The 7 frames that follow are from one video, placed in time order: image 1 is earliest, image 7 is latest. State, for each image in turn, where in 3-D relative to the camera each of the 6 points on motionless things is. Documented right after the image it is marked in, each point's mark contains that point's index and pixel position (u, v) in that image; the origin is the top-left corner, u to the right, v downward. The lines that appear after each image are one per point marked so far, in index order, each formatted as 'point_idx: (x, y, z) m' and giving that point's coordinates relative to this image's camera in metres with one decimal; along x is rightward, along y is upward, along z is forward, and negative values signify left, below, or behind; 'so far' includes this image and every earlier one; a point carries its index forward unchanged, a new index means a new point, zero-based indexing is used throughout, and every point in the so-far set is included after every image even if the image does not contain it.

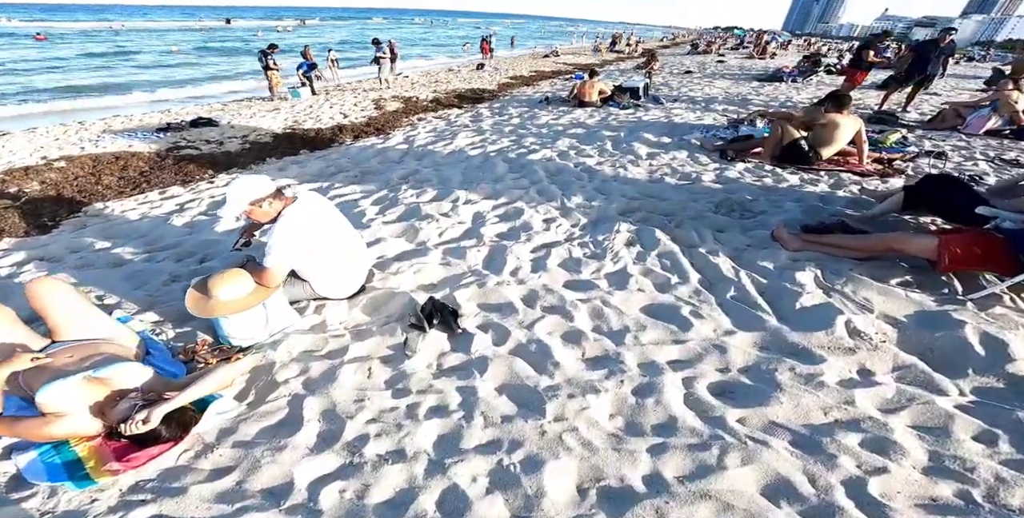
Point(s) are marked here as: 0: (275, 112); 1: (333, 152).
0: (-4.7, +3.0, +8.7) m
1: (-2.6, +1.6, +6.4) m
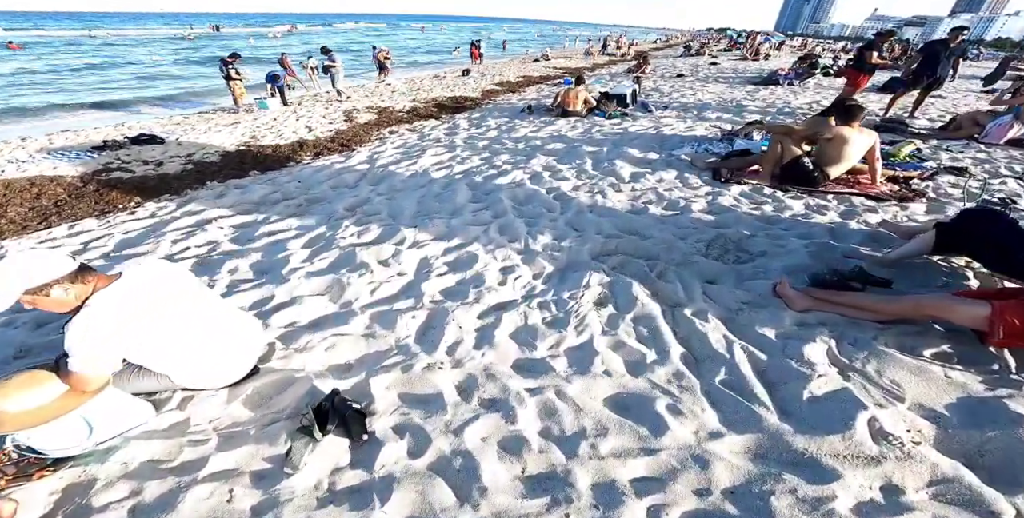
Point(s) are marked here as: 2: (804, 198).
0: (-5.1, +2.5, +8.0) m
1: (-3.0, +1.2, +5.7) m
2: (+2.8, +0.6, +4.1) m
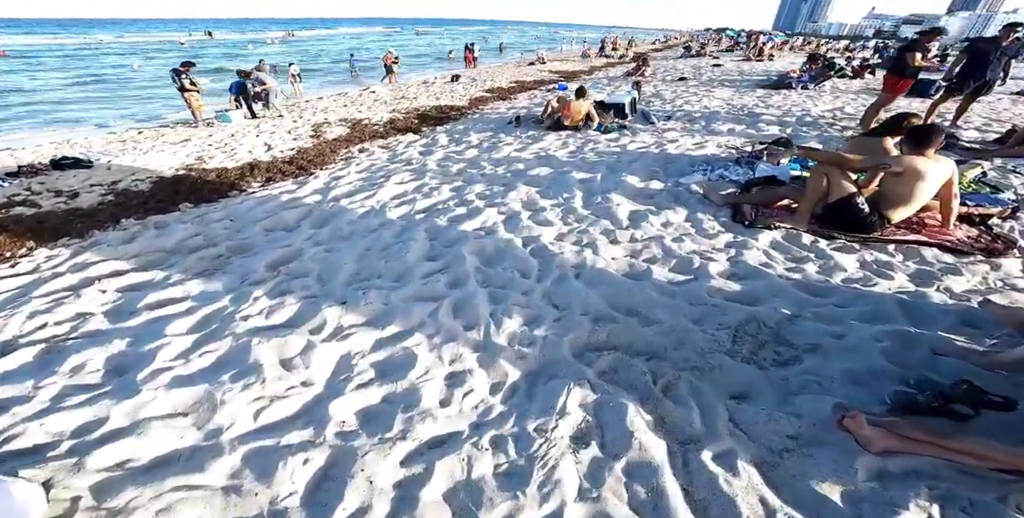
0: (-5.4, +1.9, +7.1) m
1: (-3.3, +0.6, +4.8) m
2: (+2.6, +0.1, +3.2) m
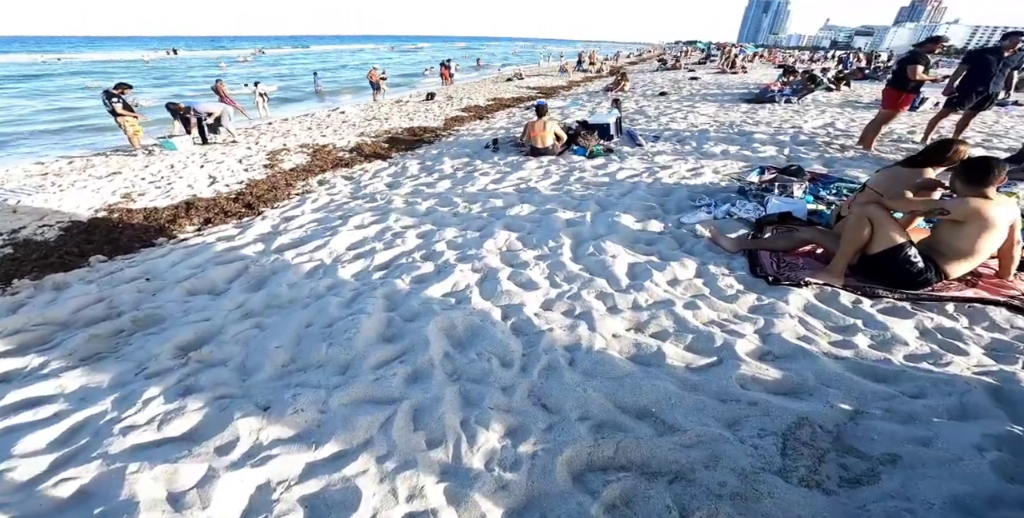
0: (-5.7, +1.2, +6.3) m
1: (-3.5, 0.0, +4.0) m
2: (+2.4, -0.3, +2.6) m
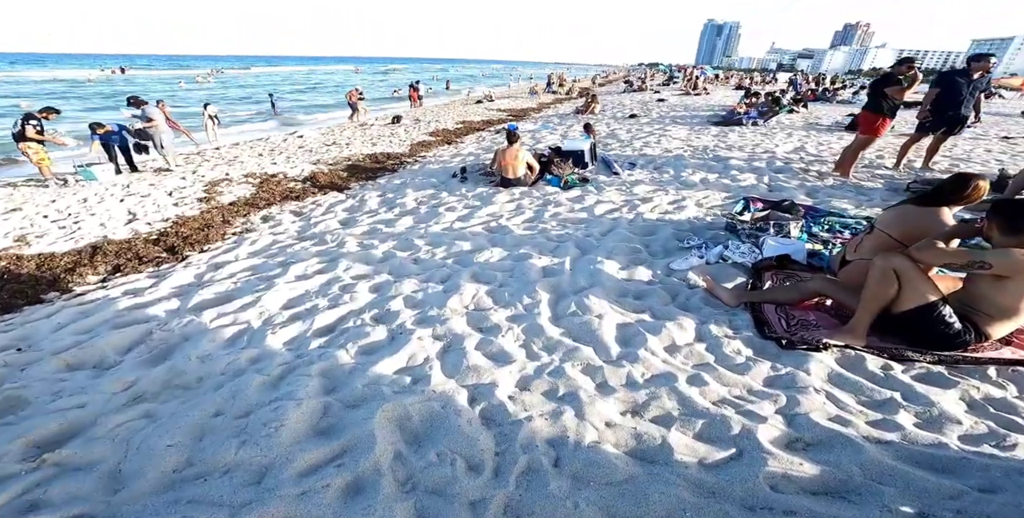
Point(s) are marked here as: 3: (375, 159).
0: (-6.1, +0.6, +5.5) m
1: (-3.7, -0.5, +3.3) m
2: (+2.3, -0.7, +2.2) m
3: (-2.5, +1.8, +8.2) m
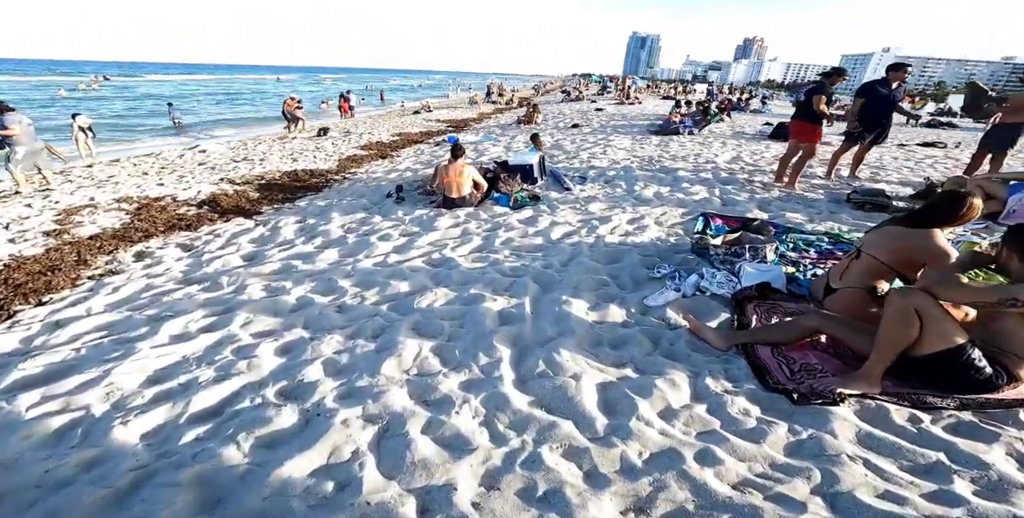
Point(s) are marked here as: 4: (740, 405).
0: (-6.6, 0.0, +4.1) m
1: (-4.0, -0.9, +2.2) m
2: (+2.1, -0.8, +1.9) m
3: (-3.5, +1.3, +7.2) m
4: (+1.1, -0.7, +2.2) m
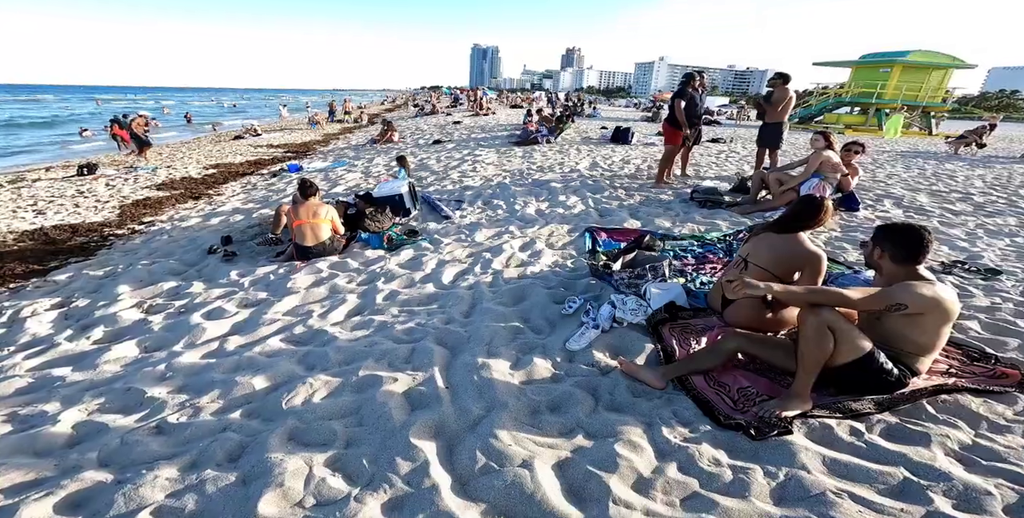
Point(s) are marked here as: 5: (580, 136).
0: (-7.1, -1.3, +1.4) m
1: (-3.9, -1.8, +0.5) m
2: (+1.9, -0.9, +2.0) m
3: (-5.3, +0.3, +5.3) m
4: (+0.9, -0.9, +2.0) m
5: (+2.1, +4.0, +14.6) m
